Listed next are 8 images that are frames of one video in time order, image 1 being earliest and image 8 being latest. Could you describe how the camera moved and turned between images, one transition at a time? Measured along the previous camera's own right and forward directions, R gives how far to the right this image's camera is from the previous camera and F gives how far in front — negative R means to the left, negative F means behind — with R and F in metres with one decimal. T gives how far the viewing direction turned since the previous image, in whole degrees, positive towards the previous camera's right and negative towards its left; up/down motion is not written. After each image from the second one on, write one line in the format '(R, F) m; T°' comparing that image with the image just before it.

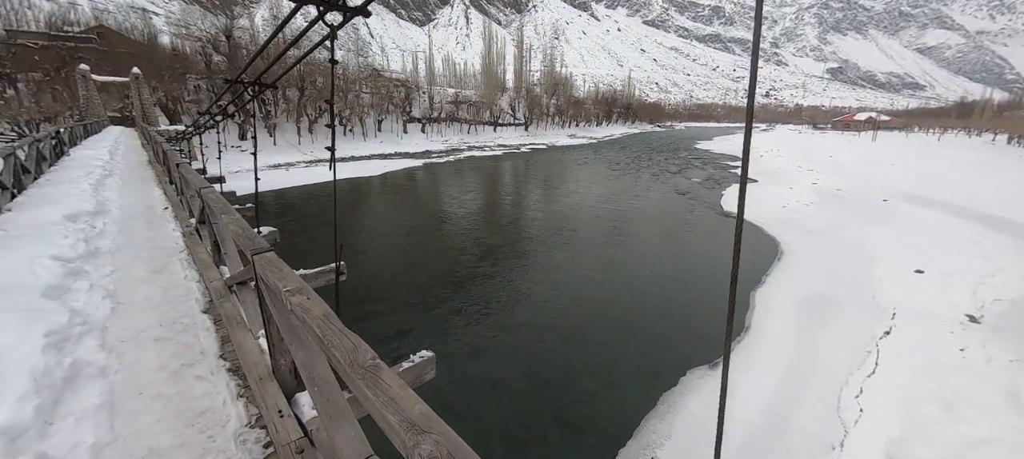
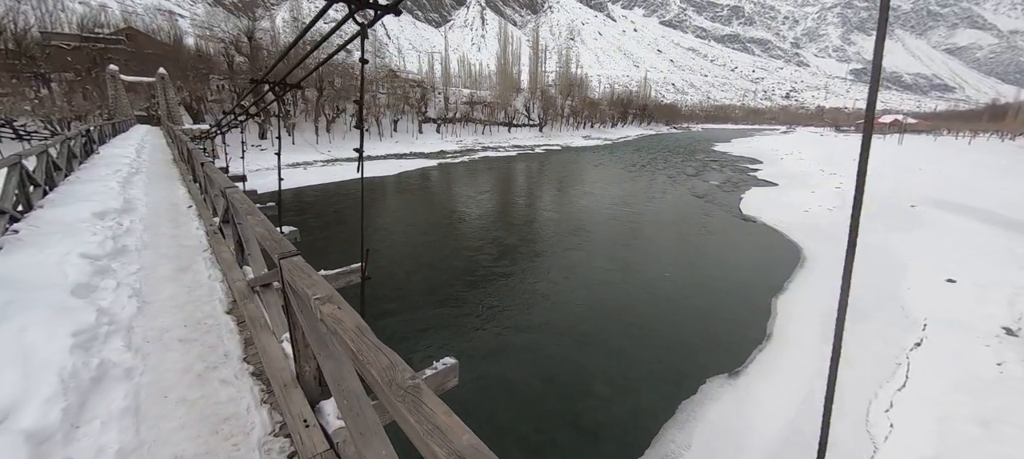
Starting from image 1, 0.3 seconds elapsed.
(0.0, 0.0) m; -2°
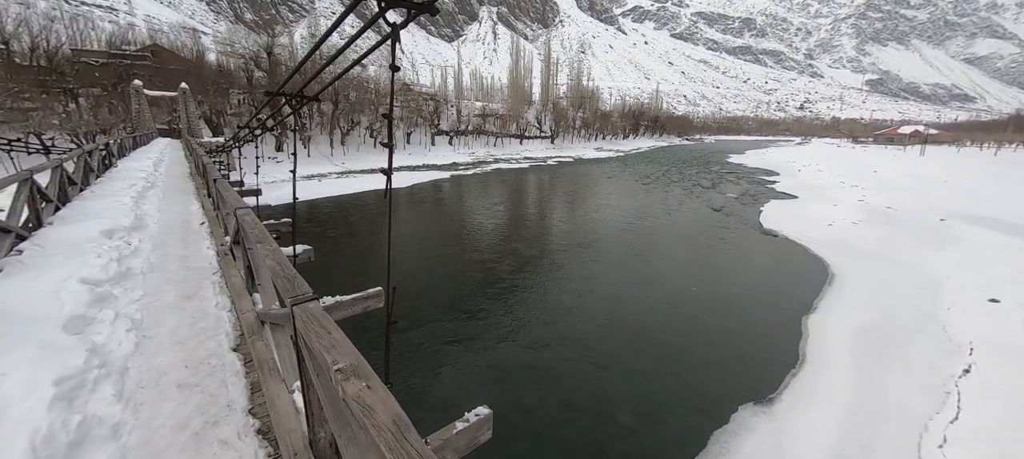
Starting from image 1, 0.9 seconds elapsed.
(-0.1, +0.2) m; -2°
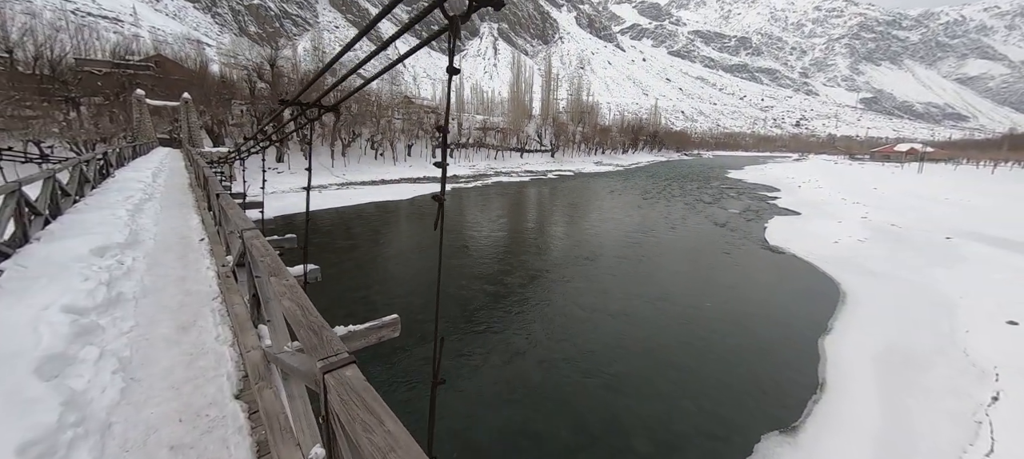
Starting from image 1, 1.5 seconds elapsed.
(-0.1, +0.2) m; 0°
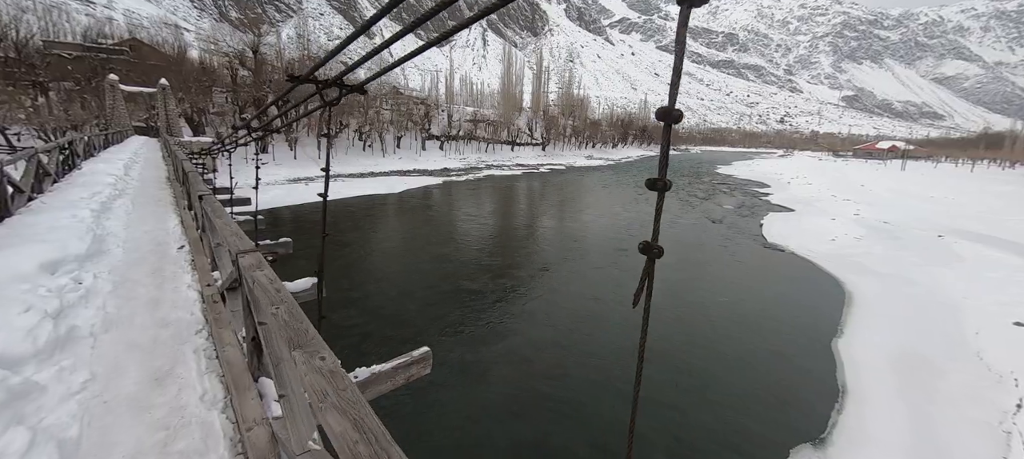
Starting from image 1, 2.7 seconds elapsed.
(-0.3, +0.3) m; +2°
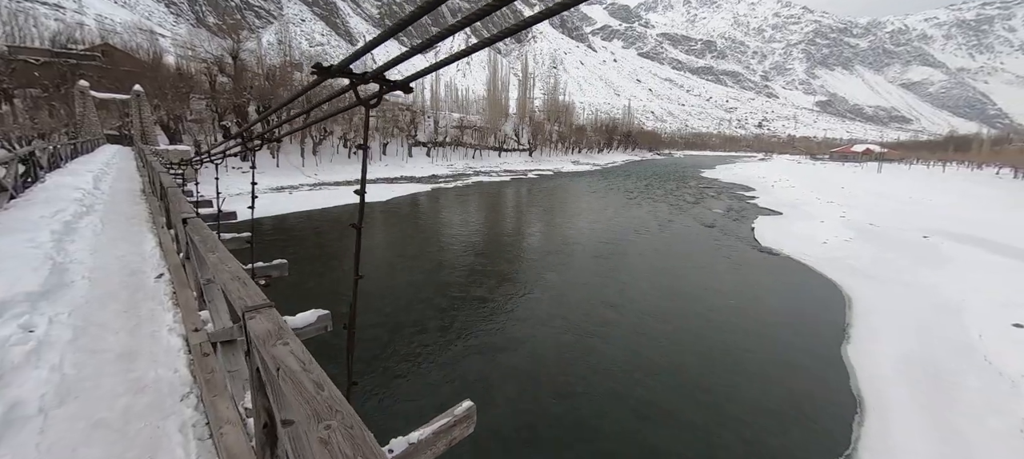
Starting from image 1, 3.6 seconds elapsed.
(-0.2, +0.3) m; +2°
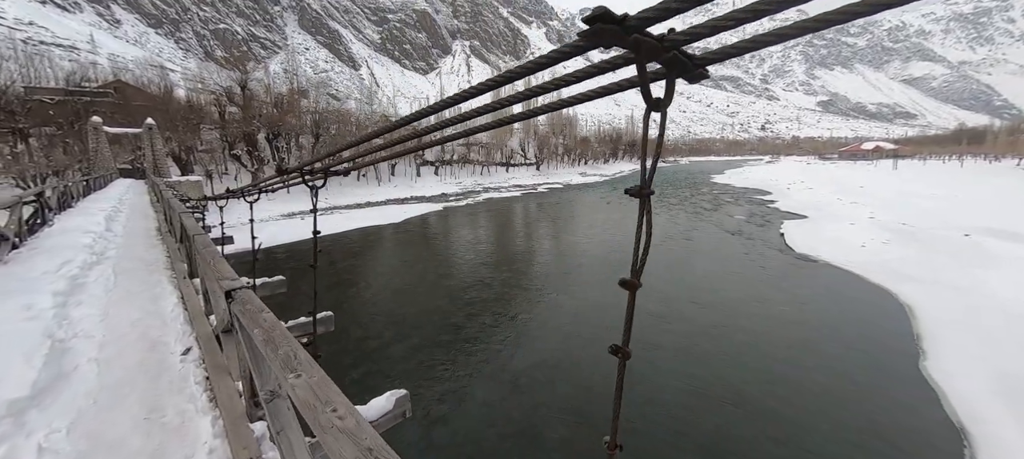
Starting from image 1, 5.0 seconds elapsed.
(-0.4, +0.4) m; -1°
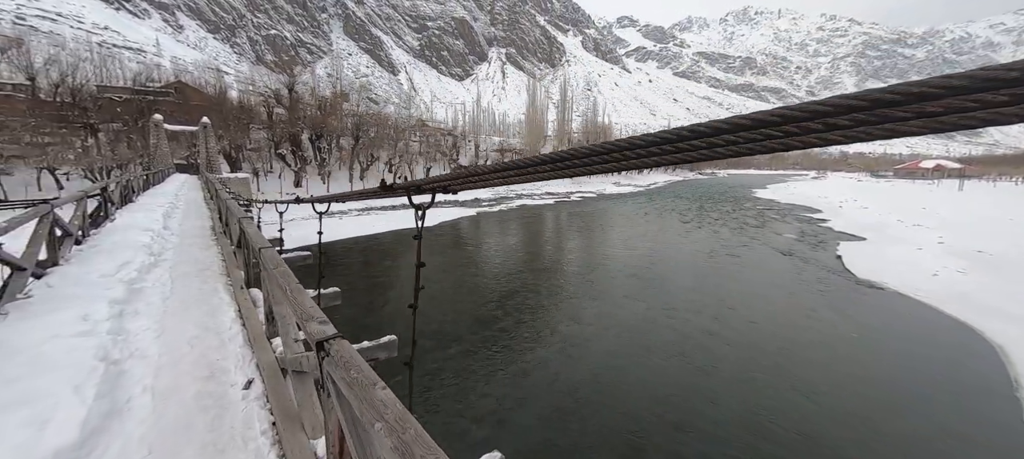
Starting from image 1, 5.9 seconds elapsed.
(-0.3, +0.2) m; -4°
